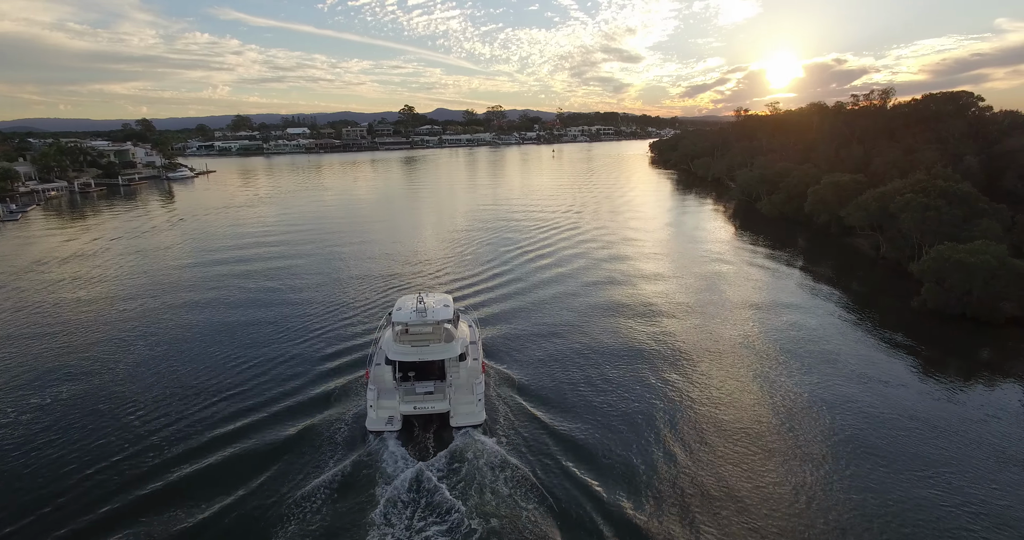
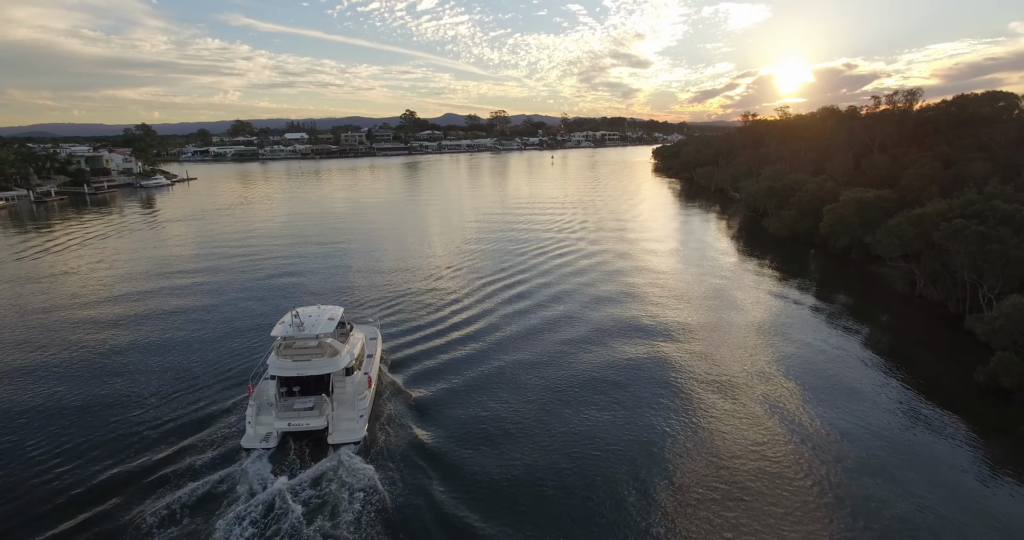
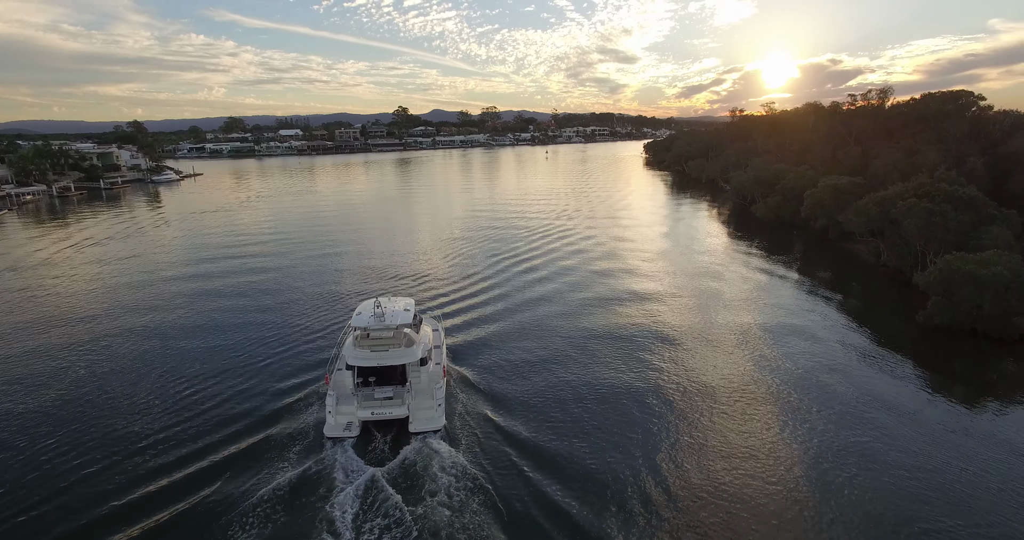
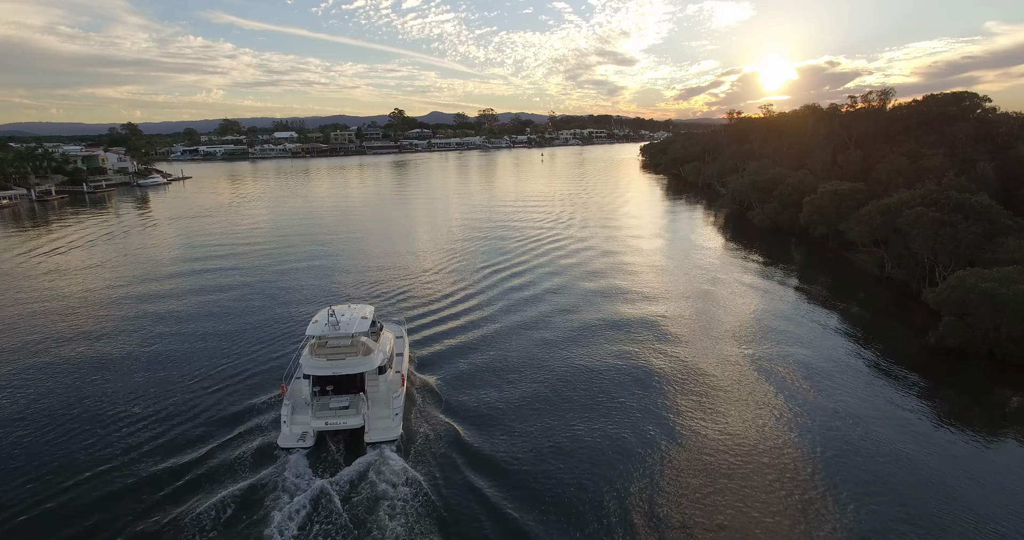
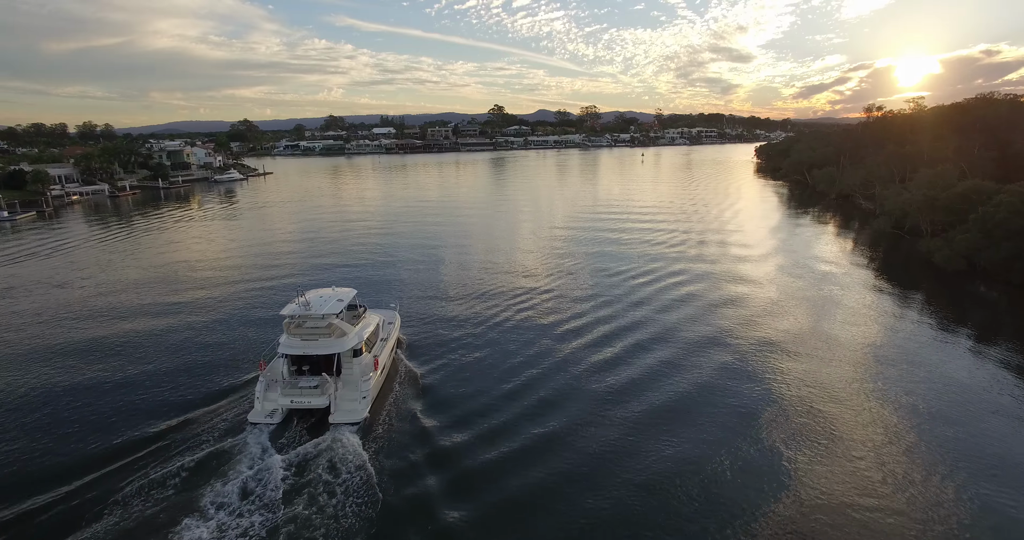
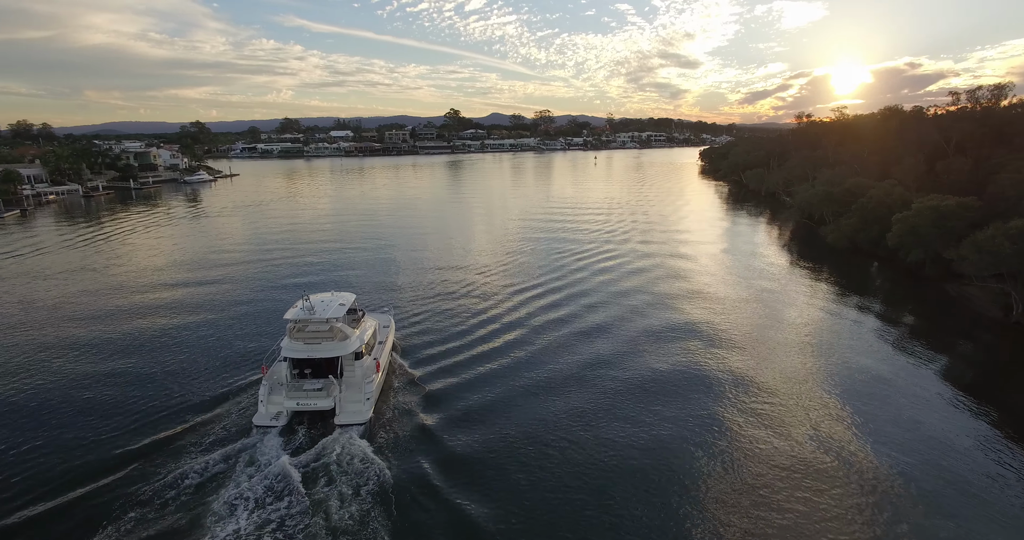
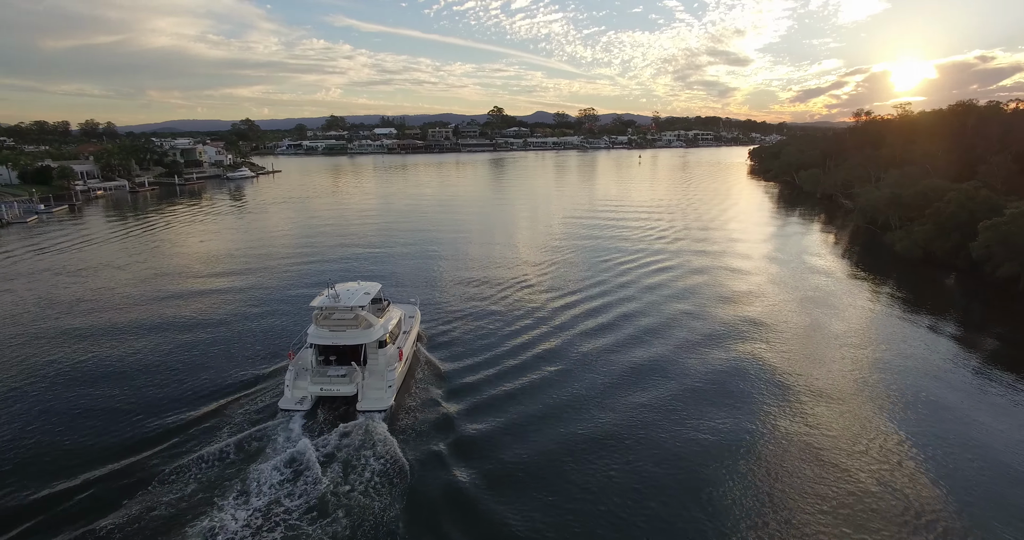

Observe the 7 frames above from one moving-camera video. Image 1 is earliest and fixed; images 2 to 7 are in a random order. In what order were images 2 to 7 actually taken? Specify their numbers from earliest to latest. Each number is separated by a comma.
3, 4, 2, 6, 7, 5
